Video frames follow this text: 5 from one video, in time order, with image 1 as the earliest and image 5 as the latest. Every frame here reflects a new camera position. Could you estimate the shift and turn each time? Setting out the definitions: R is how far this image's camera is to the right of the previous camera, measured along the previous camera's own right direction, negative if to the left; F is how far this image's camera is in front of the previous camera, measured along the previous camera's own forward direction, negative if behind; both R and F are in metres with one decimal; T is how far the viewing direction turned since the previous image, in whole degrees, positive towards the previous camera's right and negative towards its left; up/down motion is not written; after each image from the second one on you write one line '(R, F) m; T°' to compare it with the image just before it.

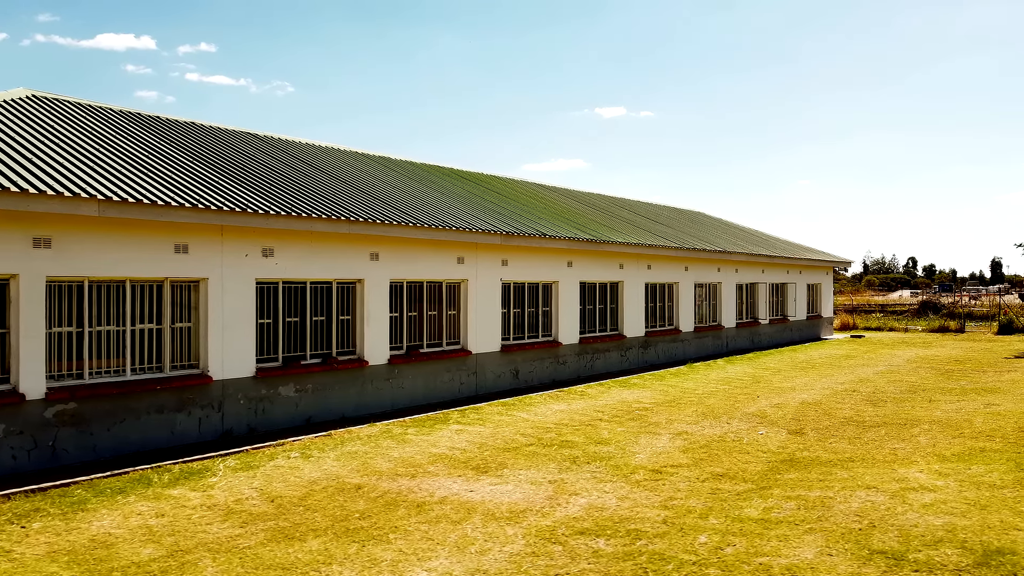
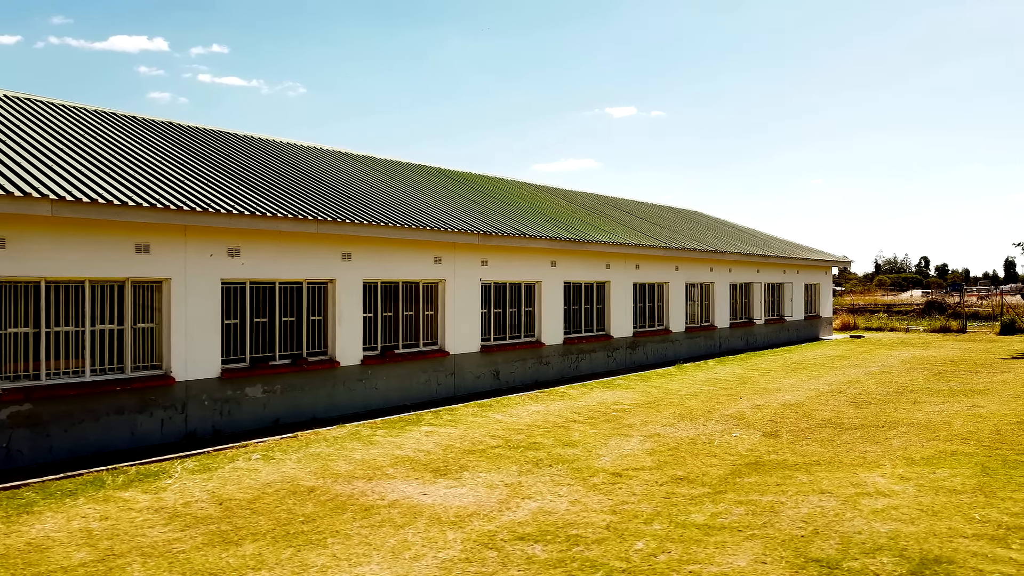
(+0.5, +0.1) m; -1°
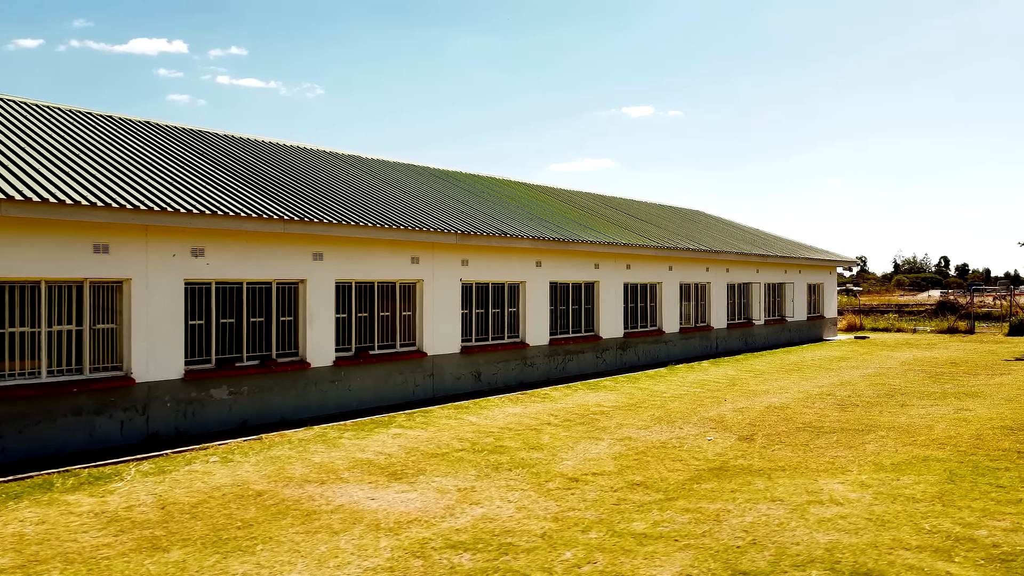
(+0.6, +0.2) m; -1°
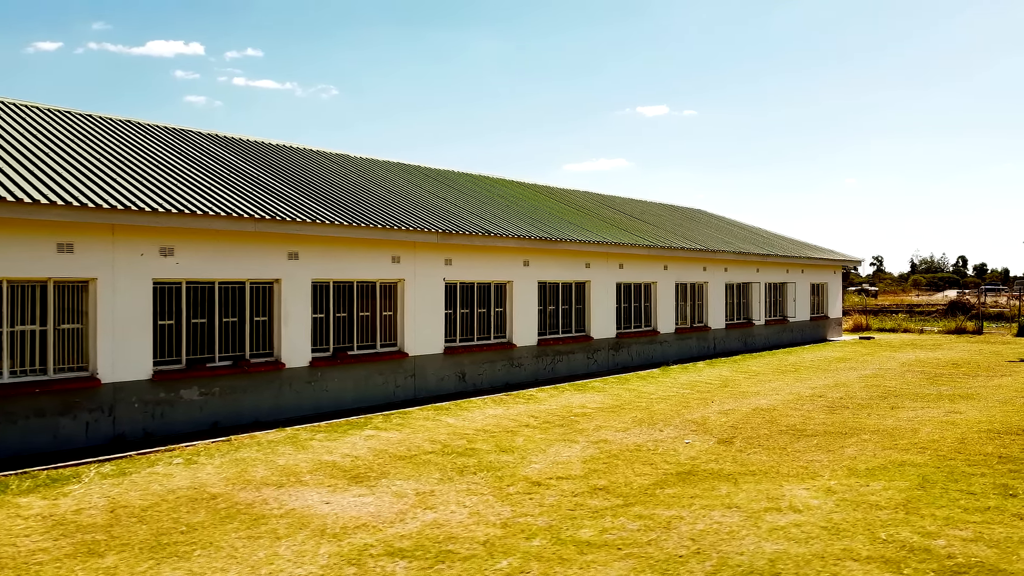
(+0.5, +0.2) m; -1°
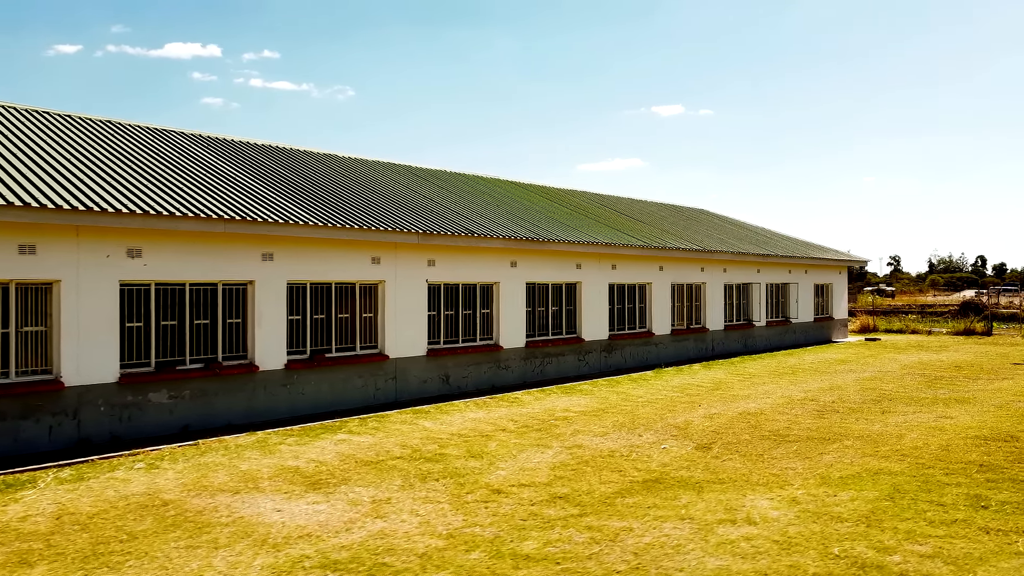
(+0.5, +0.2) m; -1°
